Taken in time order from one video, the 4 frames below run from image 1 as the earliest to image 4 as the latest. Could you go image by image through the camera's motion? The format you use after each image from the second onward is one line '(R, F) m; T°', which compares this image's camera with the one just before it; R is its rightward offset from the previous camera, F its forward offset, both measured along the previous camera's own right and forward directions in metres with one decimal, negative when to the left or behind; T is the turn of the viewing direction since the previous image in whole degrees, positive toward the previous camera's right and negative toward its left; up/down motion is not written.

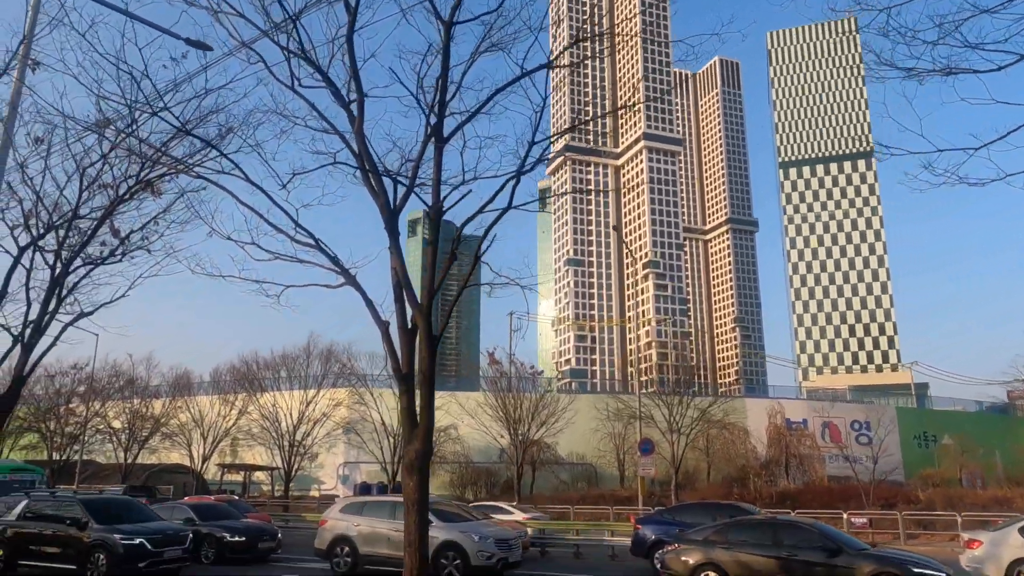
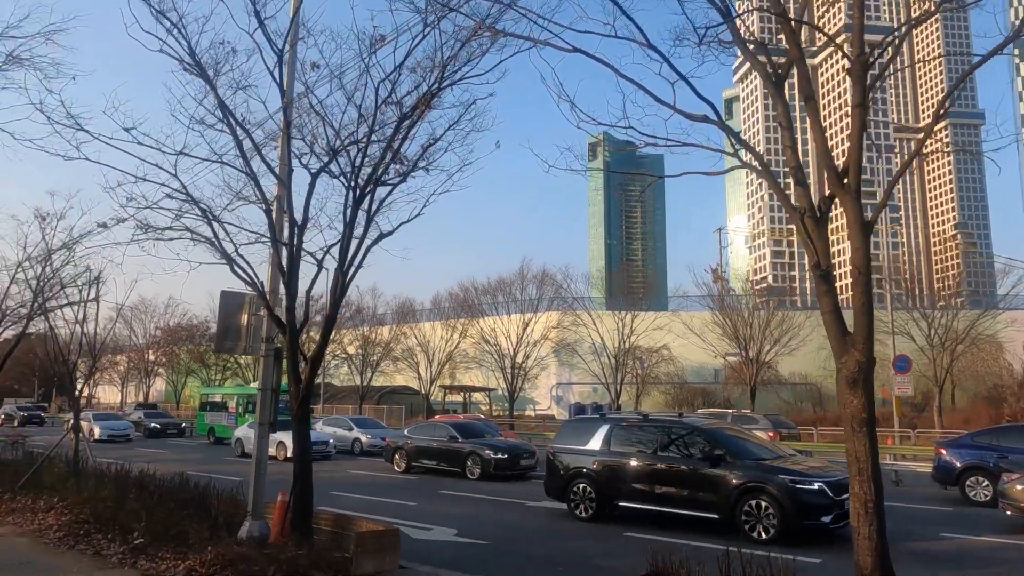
(-1.8, +0.8) m; -14°
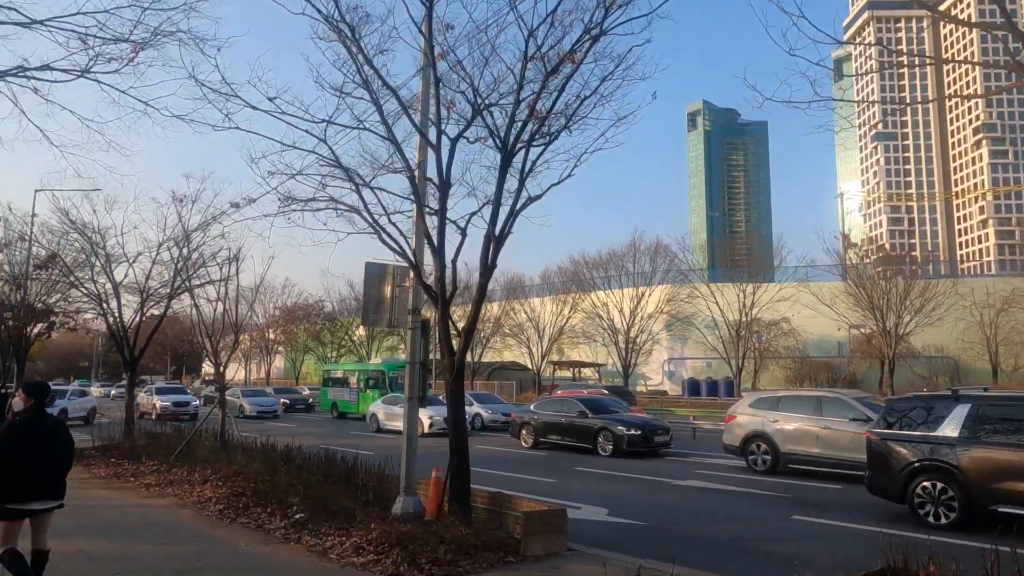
(-0.8, +0.6) m; -7°
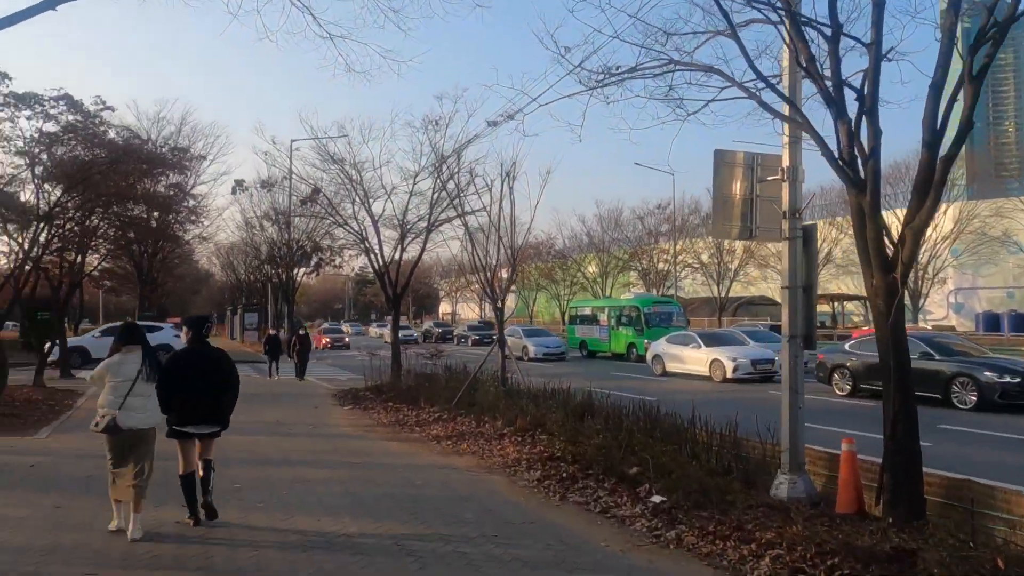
(-1.9, +2.6) m; -16°
